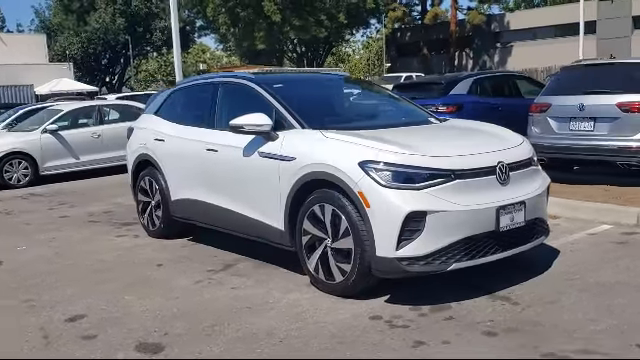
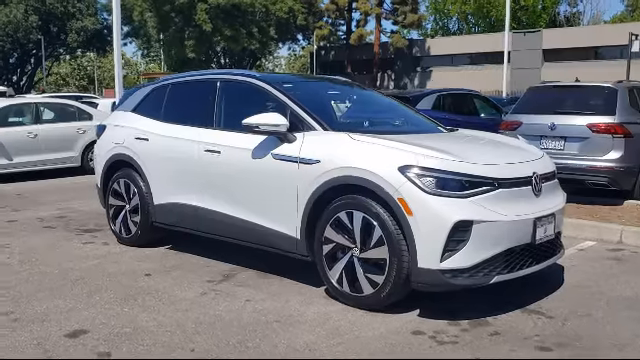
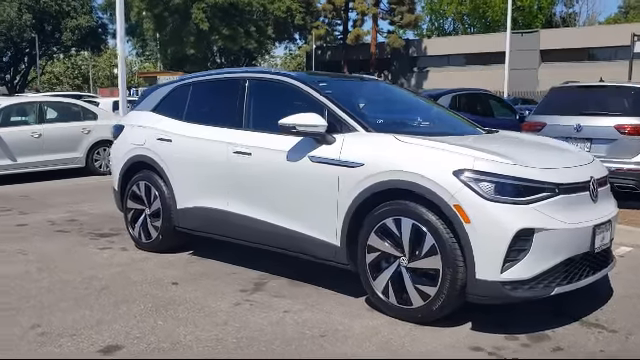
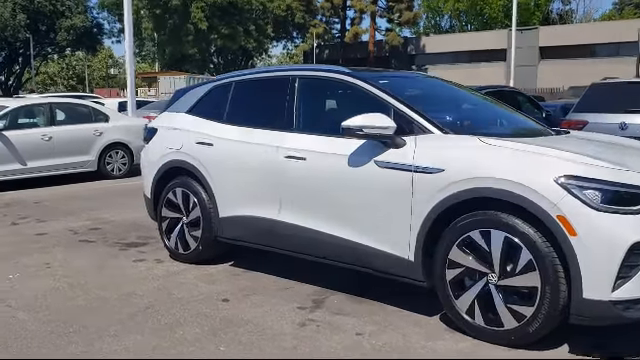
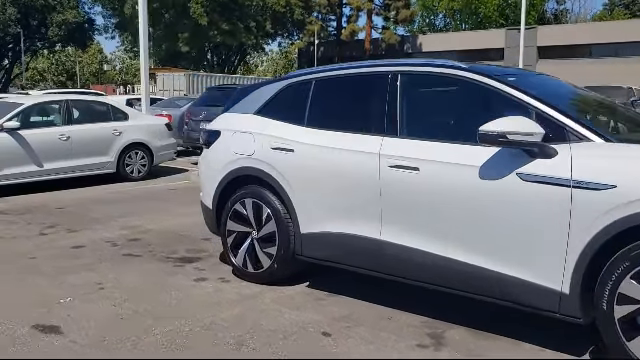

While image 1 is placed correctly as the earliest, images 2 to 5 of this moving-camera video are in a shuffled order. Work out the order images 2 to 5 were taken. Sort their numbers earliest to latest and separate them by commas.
2, 3, 4, 5
